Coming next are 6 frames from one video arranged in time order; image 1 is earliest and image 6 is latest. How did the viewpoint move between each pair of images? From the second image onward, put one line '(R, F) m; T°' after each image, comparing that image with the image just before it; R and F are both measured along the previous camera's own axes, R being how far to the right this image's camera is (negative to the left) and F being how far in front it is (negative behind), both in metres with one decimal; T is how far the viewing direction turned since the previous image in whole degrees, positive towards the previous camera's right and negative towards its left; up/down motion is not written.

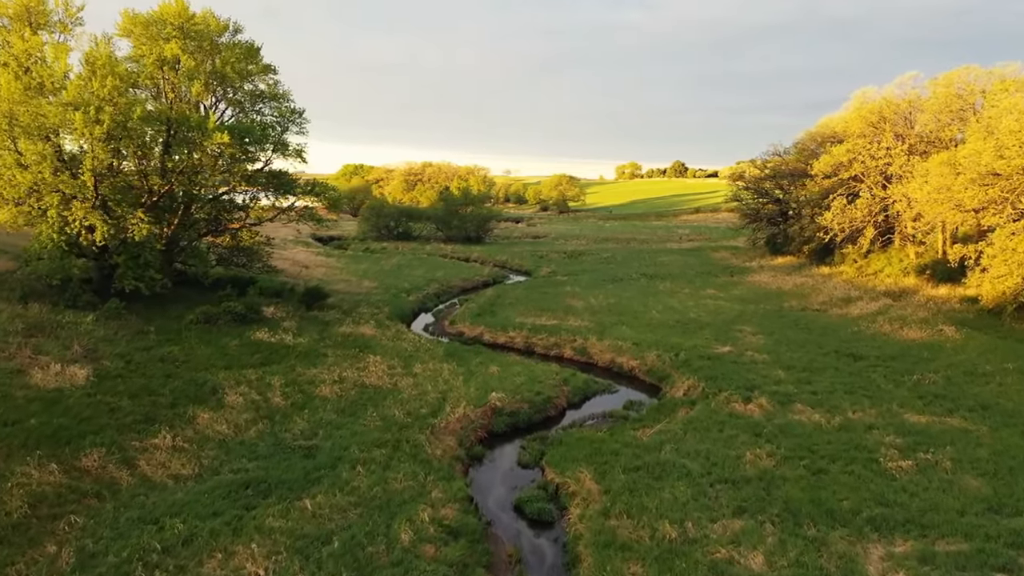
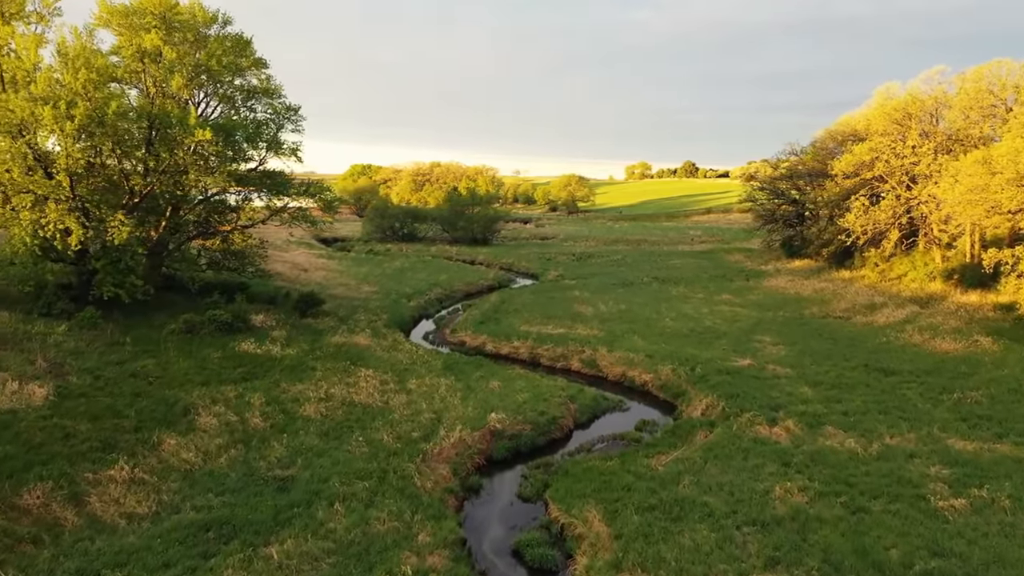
(+0.2, +1.8) m; -1°
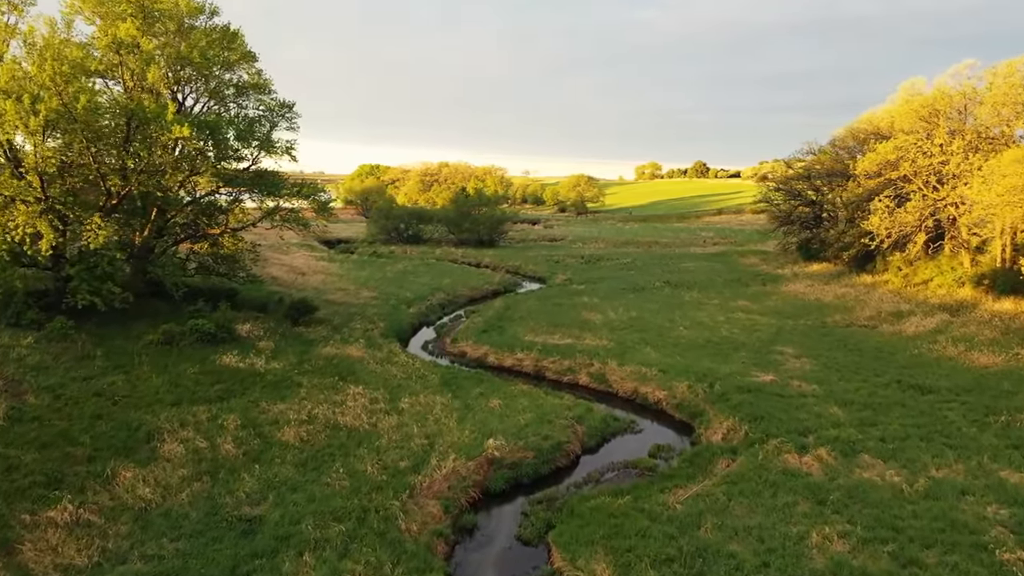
(+0.2, +1.8) m; -1°
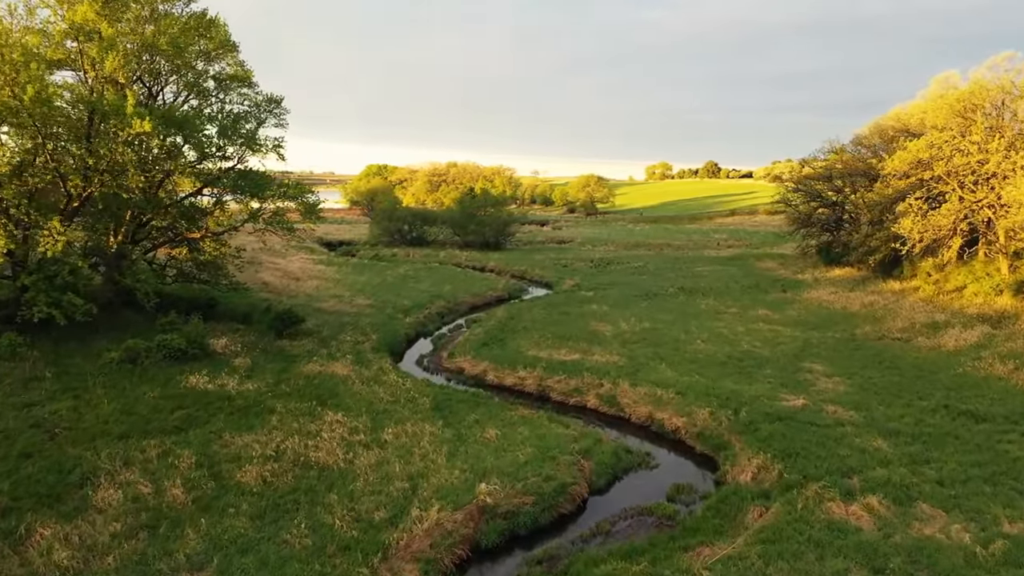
(+0.3, +2.4) m; -1°
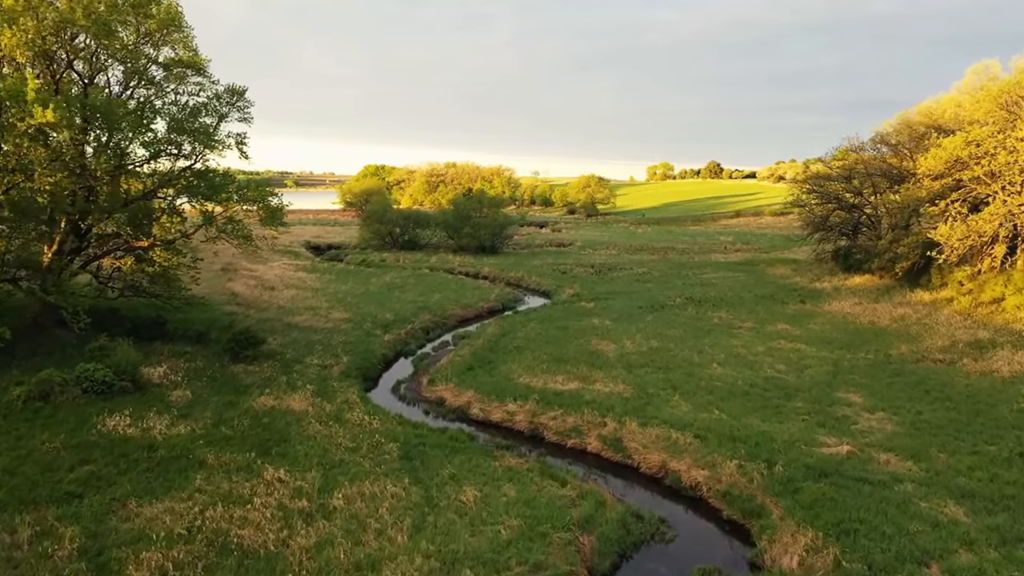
(+0.5, +3.5) m; 0°
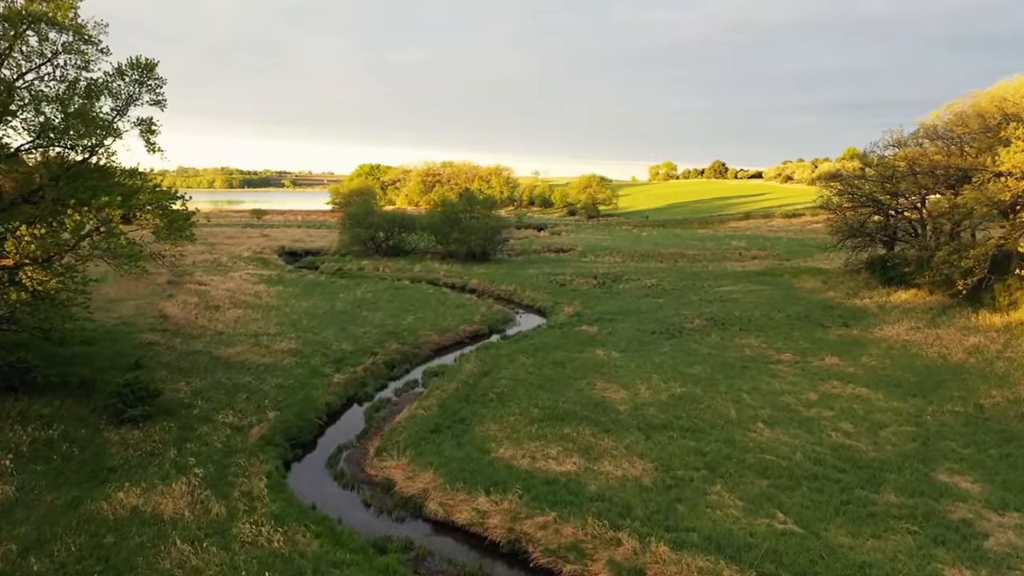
(+0.7, +6.1) m; 0°
